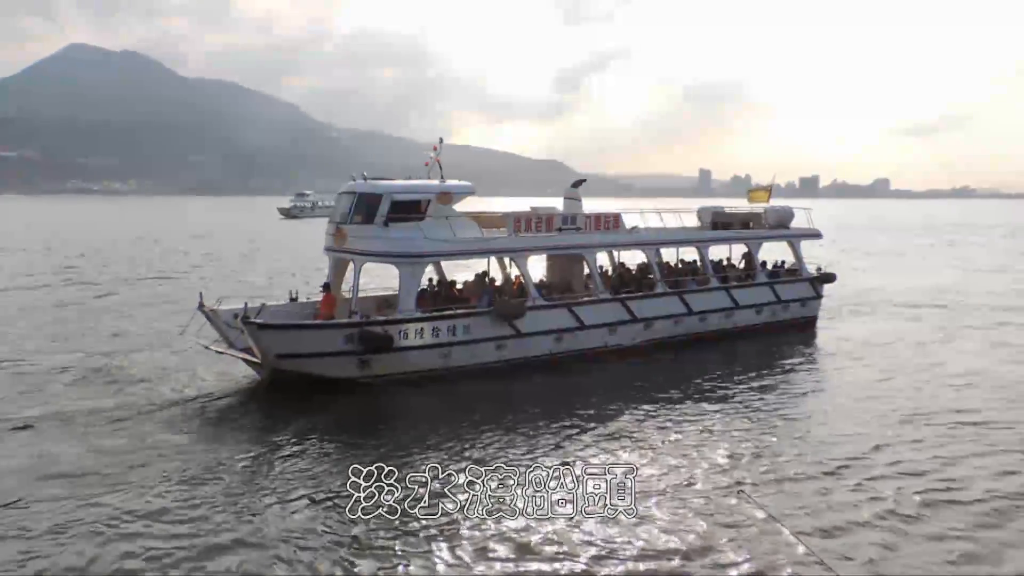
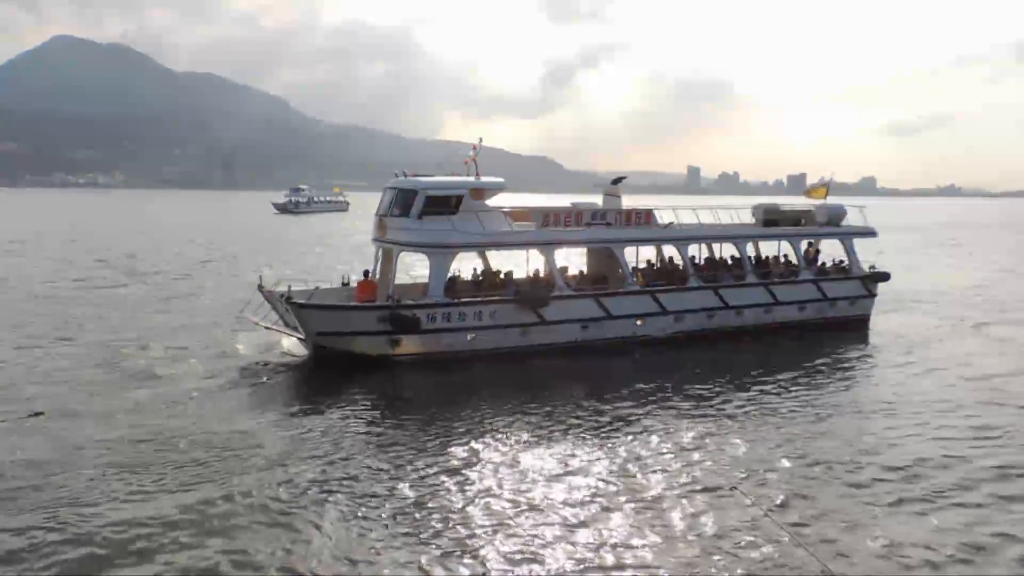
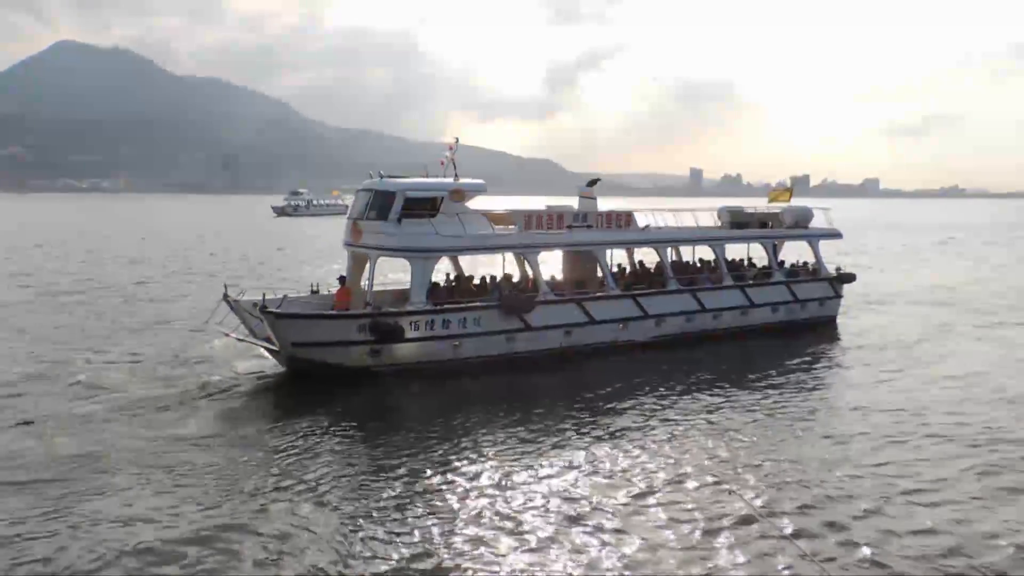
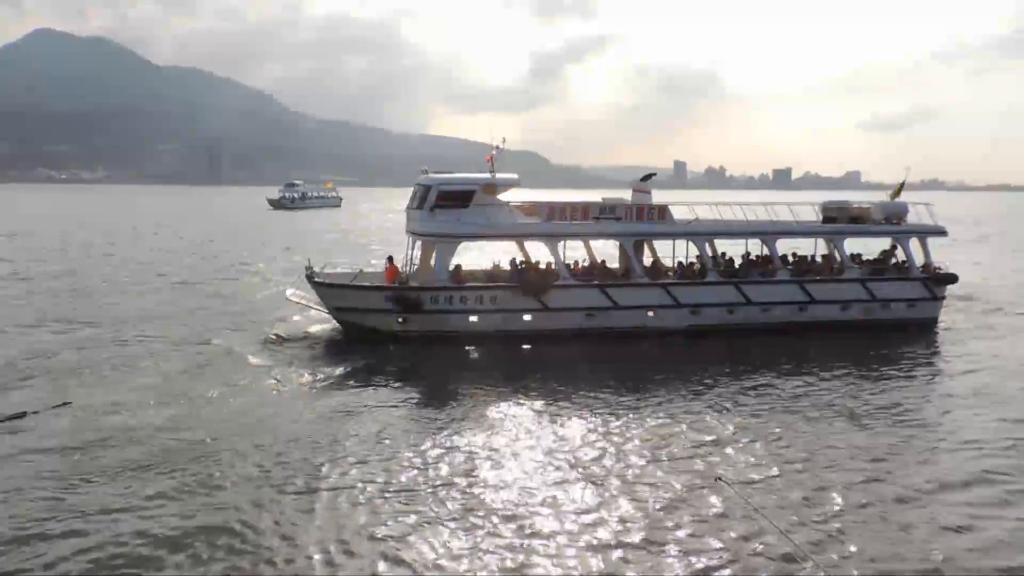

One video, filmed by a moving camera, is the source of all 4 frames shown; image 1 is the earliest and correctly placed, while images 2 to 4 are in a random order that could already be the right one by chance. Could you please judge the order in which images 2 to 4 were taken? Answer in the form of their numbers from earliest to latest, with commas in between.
3, 2, 4
